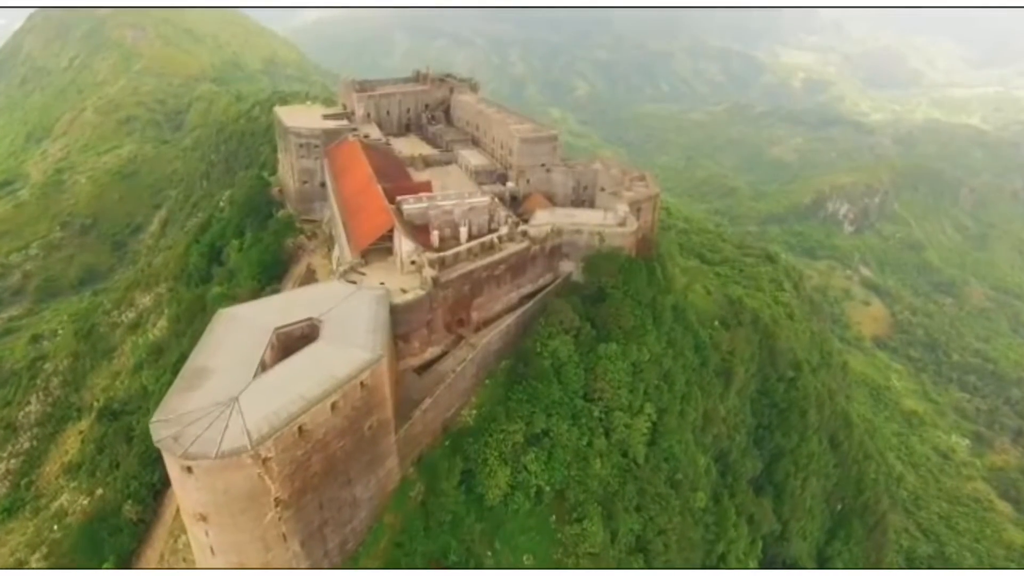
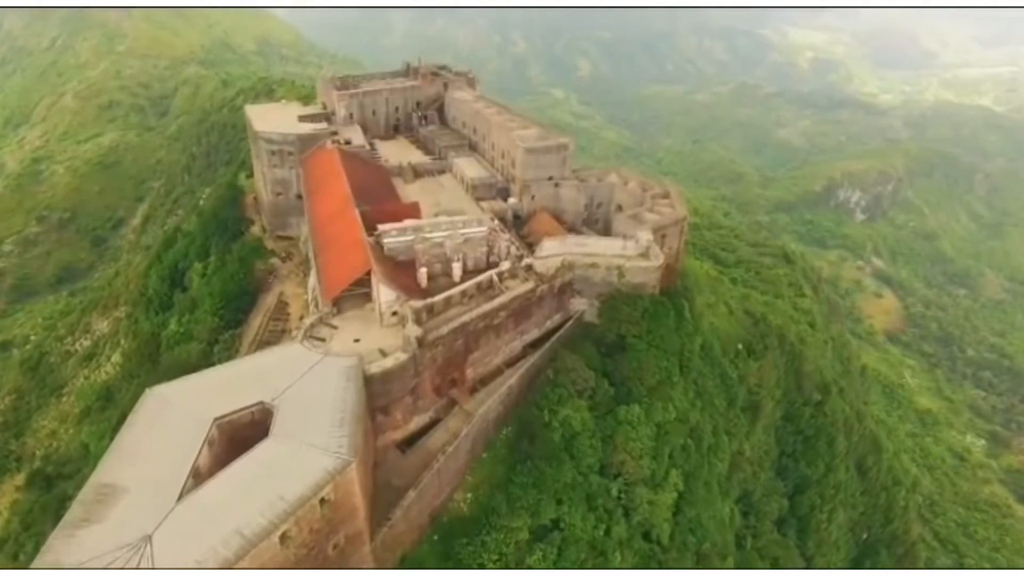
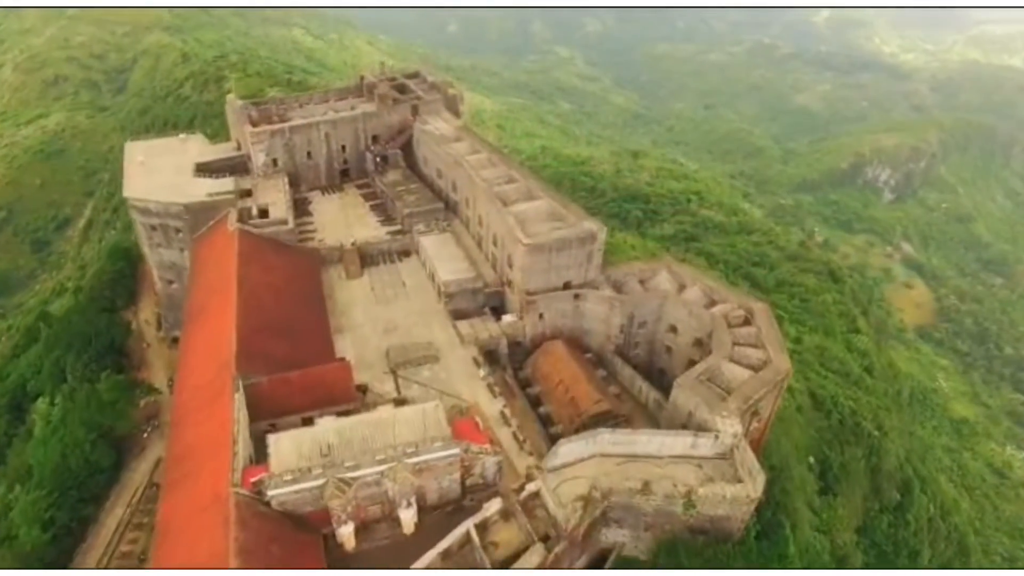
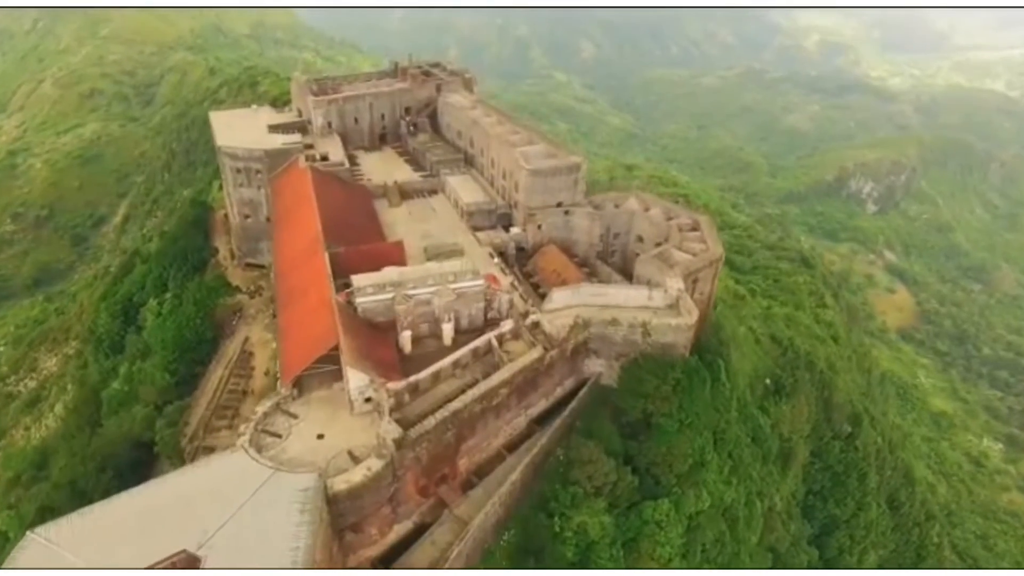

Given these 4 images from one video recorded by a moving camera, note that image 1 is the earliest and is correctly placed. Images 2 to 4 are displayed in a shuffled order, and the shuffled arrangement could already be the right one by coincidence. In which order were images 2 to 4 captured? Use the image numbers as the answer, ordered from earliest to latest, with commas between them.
2, 4, 3
